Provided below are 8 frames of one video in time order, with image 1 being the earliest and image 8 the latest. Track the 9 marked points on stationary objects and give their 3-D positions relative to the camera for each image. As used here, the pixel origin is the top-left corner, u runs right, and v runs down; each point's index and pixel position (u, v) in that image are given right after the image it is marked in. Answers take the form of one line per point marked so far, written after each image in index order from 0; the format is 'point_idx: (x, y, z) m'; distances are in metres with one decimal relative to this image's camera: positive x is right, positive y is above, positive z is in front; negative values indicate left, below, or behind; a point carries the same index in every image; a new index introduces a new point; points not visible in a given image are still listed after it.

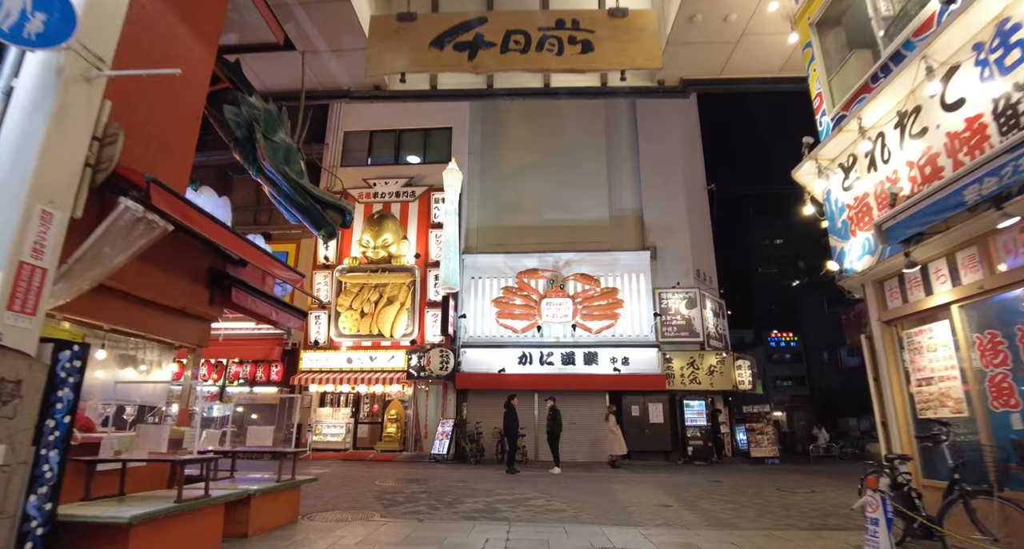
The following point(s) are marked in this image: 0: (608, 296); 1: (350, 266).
0: (+3.2, -0.7, +16.8) m
1: (-5.4, +0.3, +16.9) m
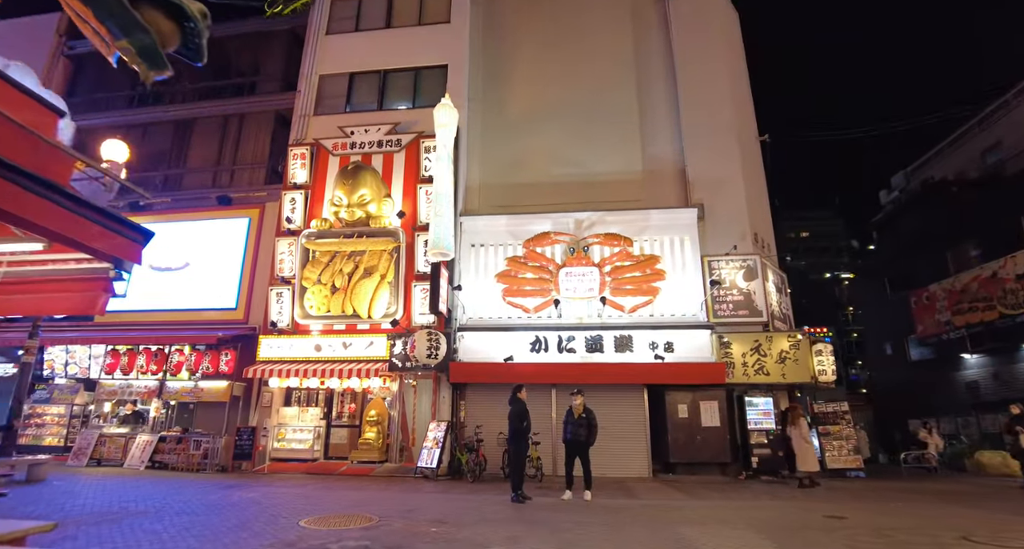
0: (+3.5, +0.3, +13.3) m
1: (-5.1, +1.2, +13.5) m
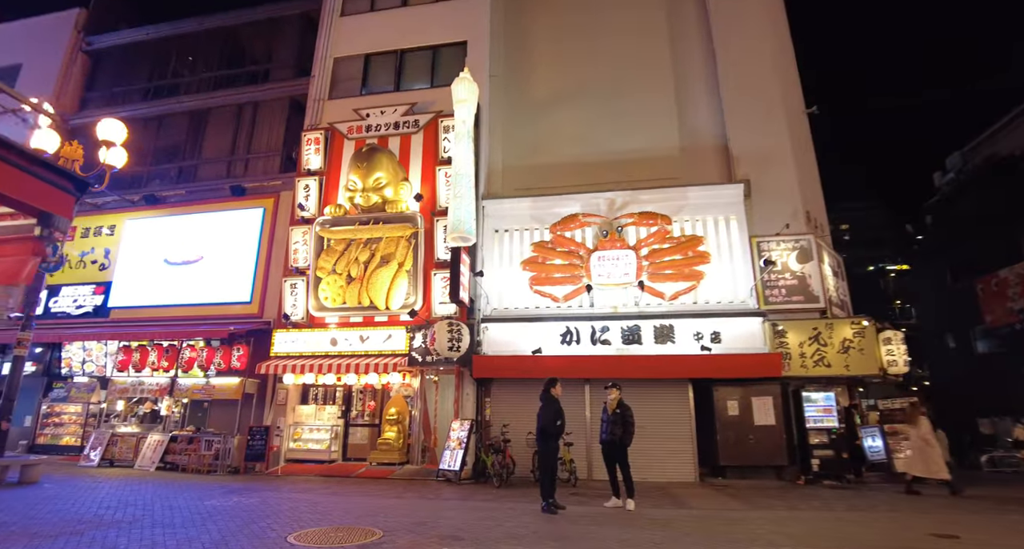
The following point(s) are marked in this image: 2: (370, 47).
0: (+4.1, +0.7, +12.0) m
1: (-4.5, +1.4, +12.8) m
2: (-4.2, +6.8, +15.2) m
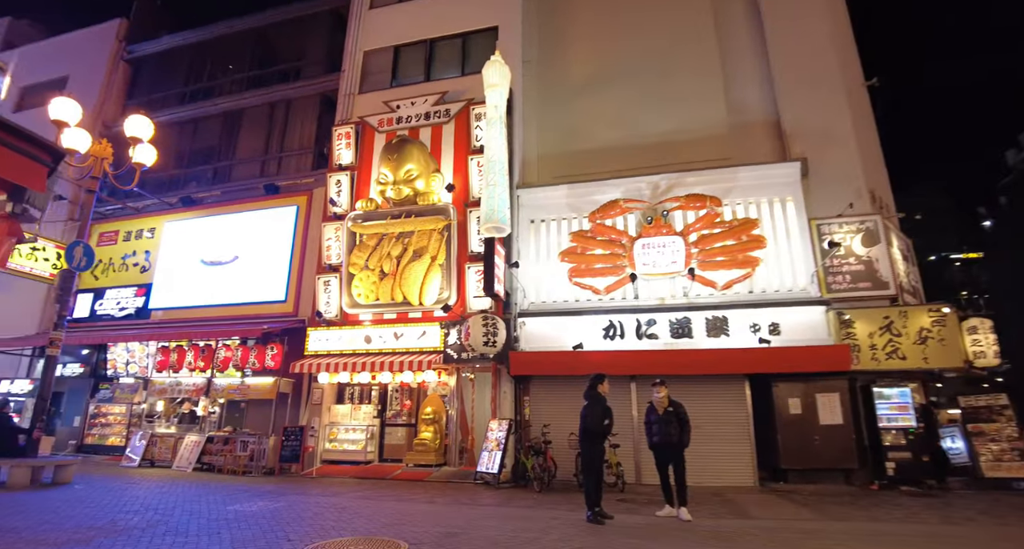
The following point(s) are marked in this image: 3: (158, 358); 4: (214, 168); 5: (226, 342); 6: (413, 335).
0: (+4.9, +0.9, +11.1) m
1: (-3.6, +1.5, +12.4) m
2: (-3.3, +6.9, +14.9) m
3: (-8.8, -2.1, +12.7) m
4: (-9.0, +3.2, +15.5) m
5: (-6.9, -1.6, +12.3) m
6: (-2.2, -1.4, +11.5) m
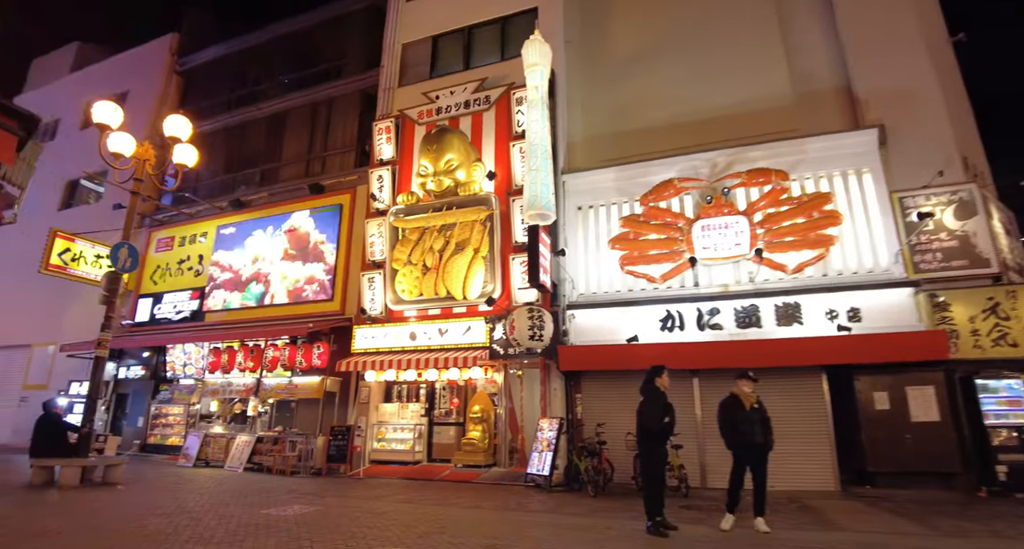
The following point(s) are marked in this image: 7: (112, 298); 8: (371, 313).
0: (+5.8, +1.3, +10.0) m
1: (-2.5, +1.6, +12.1) m
2: (-2.1, +7.0, +14.5) m
3: (-7.6, -2.1, +13.0) m
4: (-7.7, +3.2, +15.7) m
5: (-5.7, -1.6, +12.3) m
6: (-1.2, -1.2, +11.1) m
7: (-6.2, -0.4, +7.9) m
8: (-3.3, -0.9, +12.1) m
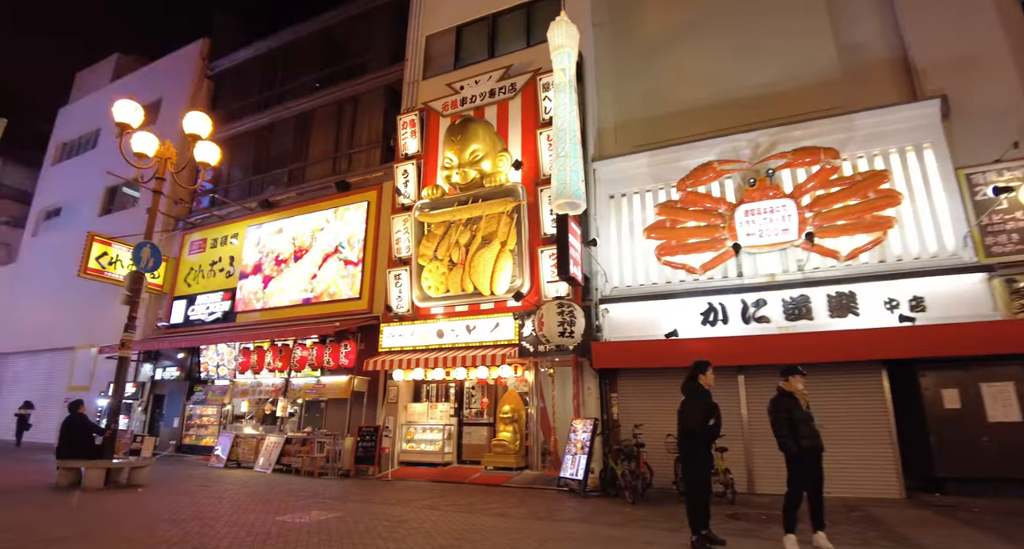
0: (+6.3, +1.5, +9.1) m
1: (-1.9, +1.7, +11.8) m
2: (-1.4, +7.1, +14.2) m
3: (-6.8, -2.1, +13.0) m
4: (-6.8, +3.2, +15.7) m
5: (-5.0, -1.6, +12.2) m
6: (-0.5, -1.1, +10.7) m
7: (-5.8, -0.4, +7.8) m
8: (-2.6, -0.8, +11.8) m
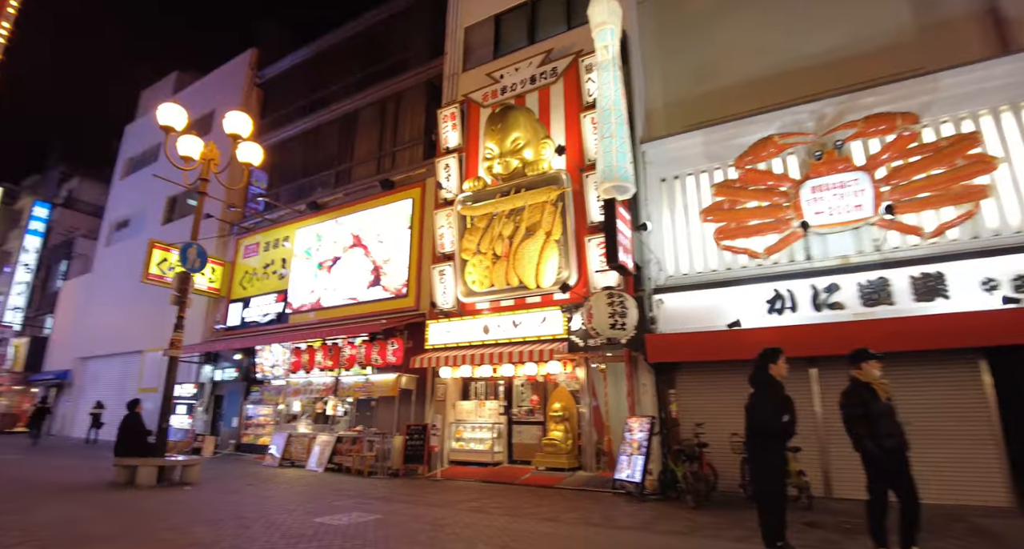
0: (+7.0, +1.9, +8.0) m
1: (-0.9, +1.8, +11.5) m
2: (-0.4, +7.2, +13.8) m
3: (-5.6, -2.2, +13.1) m
4: (-5.4, +3.2, +15.9) m
5: (-3.8, -1.5, +12.2) m
6: (+0.4, -1.0, +10.3) m
7: (-5.1, -0.4, +8.0) m
8: (-1.5, -0.7, +11.5) m
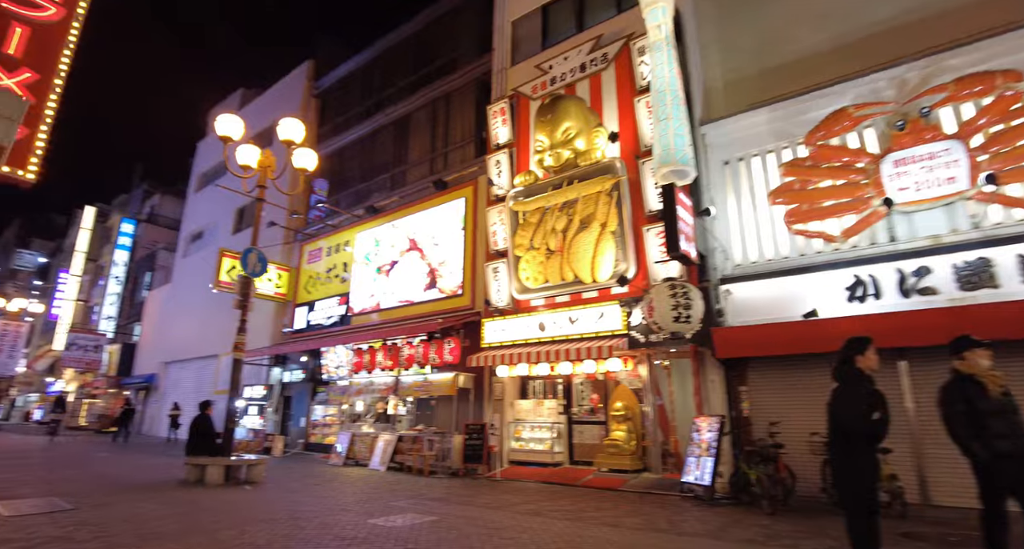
0: (+7.7, +2.2, +6.8) m
1: (+0.3, +1.9, +11.3) m
2: (+0.9, +7.3, +13.5) m
3: (-4.1, -2.2, +13.4) m
4: (-3.8, +3.1, +16.1) m
5: (-2.5, -1.6, +12.3) m
6: (+1.5, -0.8, +9.9) m
7: (-4.3, -0.4, +8.2) m
8: (-0.3, -0.7, +11.4) m
